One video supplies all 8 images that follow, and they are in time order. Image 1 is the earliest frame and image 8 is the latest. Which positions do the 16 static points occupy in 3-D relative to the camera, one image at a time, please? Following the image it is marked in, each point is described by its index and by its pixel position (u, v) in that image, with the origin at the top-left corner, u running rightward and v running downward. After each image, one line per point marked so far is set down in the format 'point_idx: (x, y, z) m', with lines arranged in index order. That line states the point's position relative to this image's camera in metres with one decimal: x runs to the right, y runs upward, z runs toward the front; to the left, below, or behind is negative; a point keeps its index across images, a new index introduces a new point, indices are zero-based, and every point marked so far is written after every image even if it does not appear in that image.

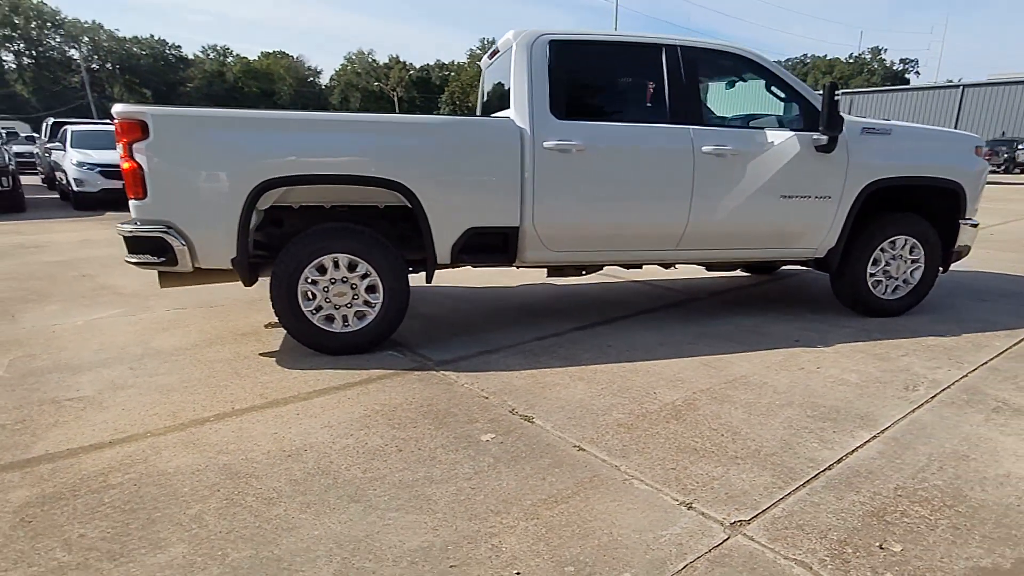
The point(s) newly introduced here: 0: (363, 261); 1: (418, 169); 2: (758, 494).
0: (-0.9, +0.2, +4.0) m
1: (-0.6, +0.7, +3.9) m
2: (+1.0, -0.8, +2.6) m
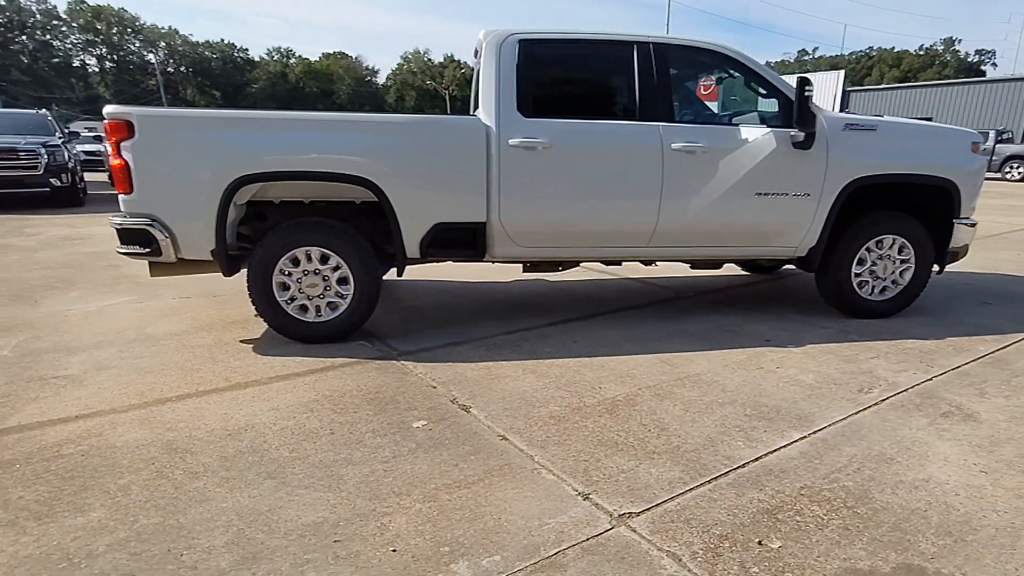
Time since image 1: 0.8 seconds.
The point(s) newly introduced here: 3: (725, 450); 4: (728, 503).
0: (-1.1, +0.2, +4.2) m
1: (-0.8, +0.8, +4.1) m
2: (+0.6, -0.8, +2.6) m
3: (+0.9, -0.7, +2.9) m
4: (+0.8, -0.8, +2.5) m
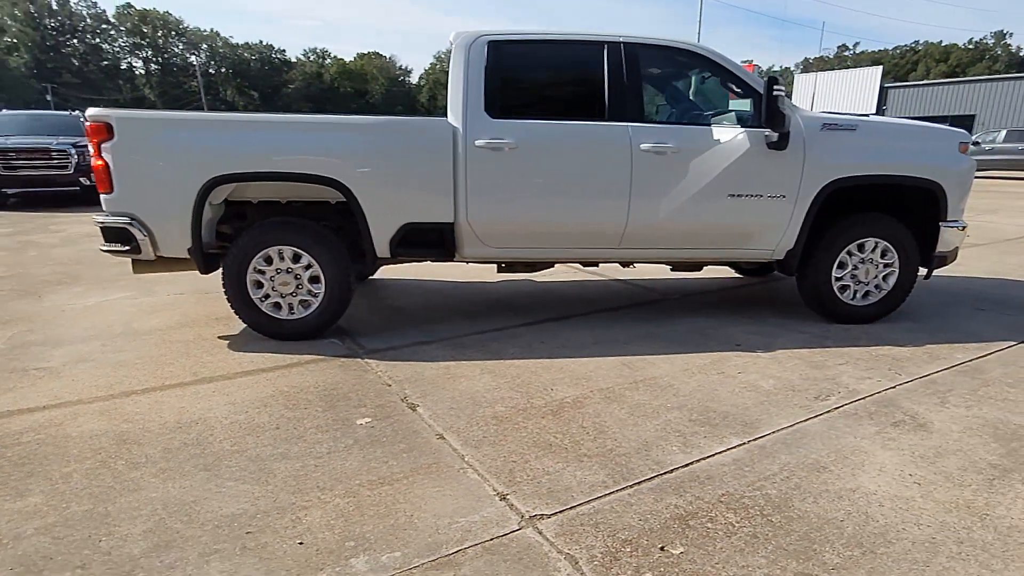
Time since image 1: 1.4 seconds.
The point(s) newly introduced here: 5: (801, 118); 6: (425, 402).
0: (-1.3, +0.2, +4.3) m
1: (-1.0, +0.8, +4.1) m
2: (+0.3, -0.8, +2.6) m
3: (+0.6, -0.7, +2.9) m
4: (+0.5, -0.8, +2.4) m
5: (+1.9, +1.1, +4.3) m
6: (-0.5, -0.6, +3.4) m
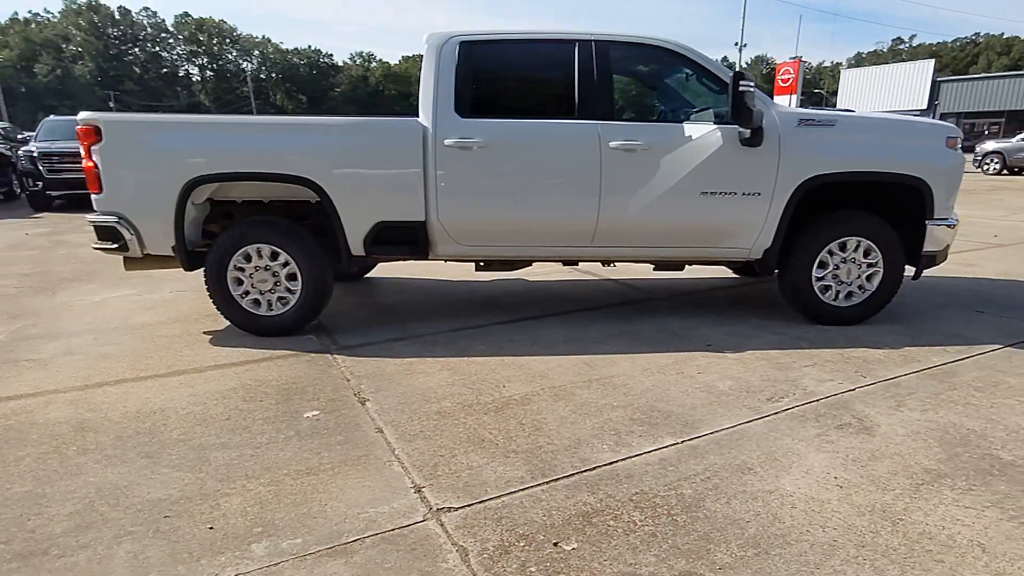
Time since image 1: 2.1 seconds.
0: (-1.5, +0.2, +4.4) m
1: (-1.2, +0.8, +4.2) m
2: (-0.1, -0.8, +2.6) m
3: (+0.3, -0.7, +2.8) m
4: (+0.1, -0.8, +2.5) m
5: (+1.7, +1.1, +4.2) m
6: (-0.7, -0.6, +3.5) m
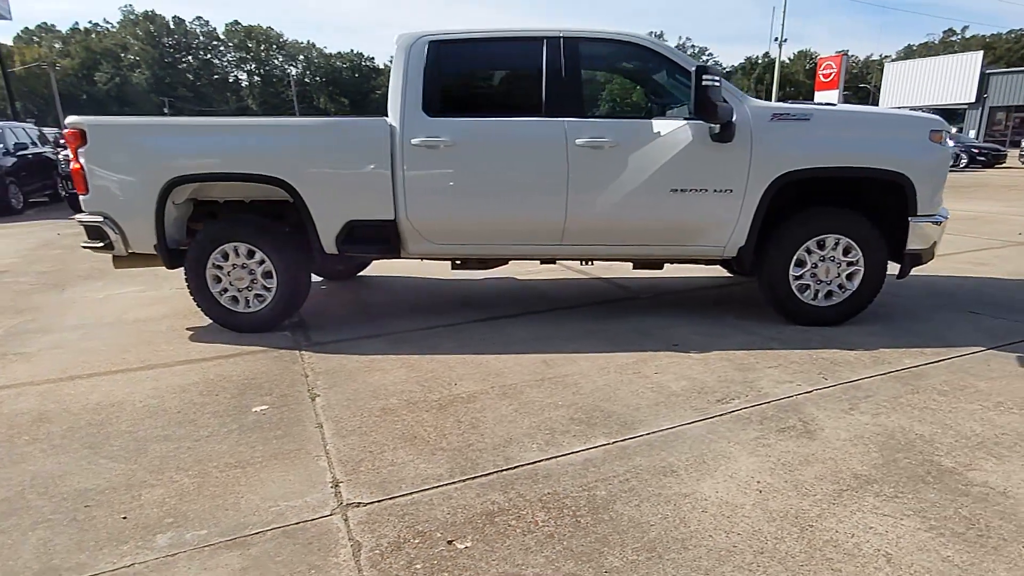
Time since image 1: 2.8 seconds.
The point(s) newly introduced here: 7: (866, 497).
0: (-1.7, +0.3, +4.5) m
1: (-1.4, +0.8, +4.3) m
2: (-0.4, -0.8, +2.6) m
3: (0.0, -0.7, +2.8) m
4: (-0.2, -0.8, +2.4) m
5: (+1.5, +1.1, +4.1) m
6: (-1.0, -0.6, +3.5) m
7: (+1.3, -0.7, +2.4) m
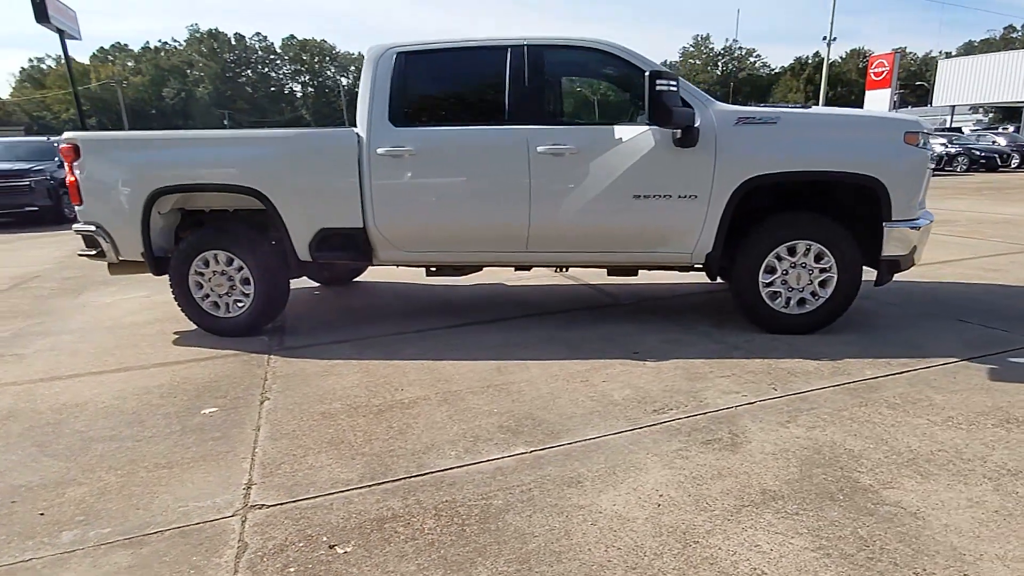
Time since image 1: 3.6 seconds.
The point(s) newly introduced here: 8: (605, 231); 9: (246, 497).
0: (-2.0, +0.2, +4.7) m
1: (-1.6, +0.8, +4.4) m
2: (-0.8, -0.8, +2.7) m
3: (-0.4, -0.7, +2.8) m
4: (-0.6, -0.8, +2.5) m
5: (+1.2, +1.1, +4.0) m
6: (-1.3, -0.6, +3.6) m
7: (+0.9, -0.8, +2.3) m
8: (+0.6, +0.4, +4.2) m
9: (-1.0, -0.8, +2.6) m
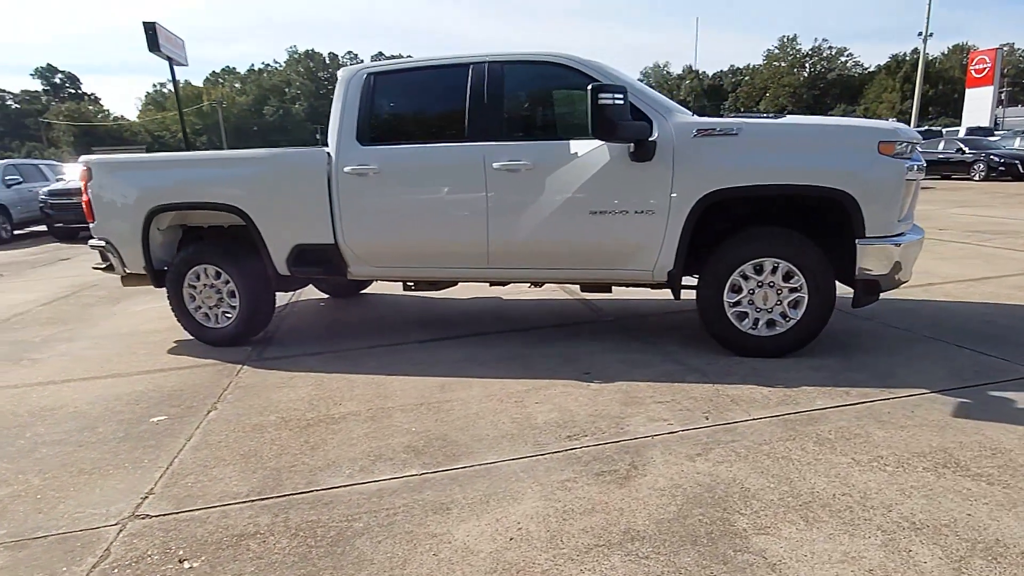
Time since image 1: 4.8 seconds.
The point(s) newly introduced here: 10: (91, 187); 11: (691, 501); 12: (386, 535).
0: (-2.1, +0.1, +4.9) m
1: (-1.9, +0.7, +4.6) m
2: (-1.2, -0.9, +2.7) m
3: (-0.8, -0.8, +2.8) m
4: (-1.1, -0.9, +2.5) m
5: (+0.9, +1.0, +3.8) m
6: (-1.6, -0.7, +3.8) m
7: (+0.3, -0.9, +2.1) m
8: (+0.3, +0.3, +4.1) m
9: (-1.5, -0.9, +2.7) m
10: (-3.2, +0.8, +5.1) m
11: (+0.7, -0.8, +2.4) m
12: (-0.4, -0.9, +2.4) m
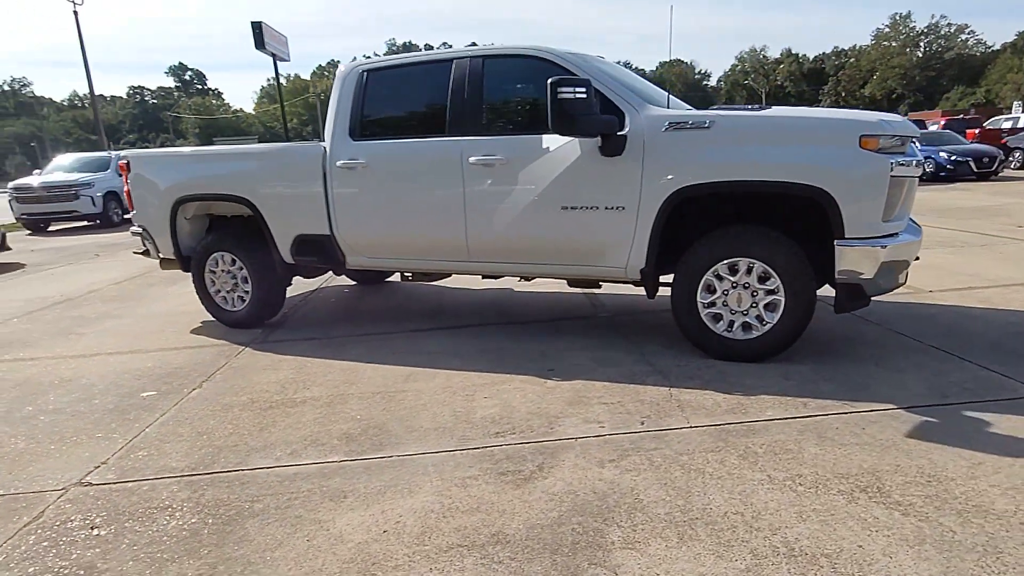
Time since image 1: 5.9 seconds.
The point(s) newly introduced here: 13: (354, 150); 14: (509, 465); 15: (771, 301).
0: (-2.2, +0.2, +5.2) m
1: (-1.9, +0.8, +4.9) m
2: (-1.6, -0.8, +2.9) m
3: (-1.2, -0.8, +3.0) m
4: (-1.5, -0.8, +2.7) m
5: (+0.8, +1.0, +3.7) m
6: (-1.8, -0.6, +4.0) m
7: (-0.1, -0.9, +2.1) m
8: (+0.2, +0.3, +4.1) m
9: (-1.9, -0.8, +2.9) m
10: (-3.2, +0.9, +5.5) m
11: (+0.2, -0.8, +2.3) m
12: (-0.9, -0.9, +2.4) m
13: (-1.1, +1.0, +4.5) m
14: (0.0, -0.7, +2.7) m
15: (+1.4, -0.1, +3.5) m
